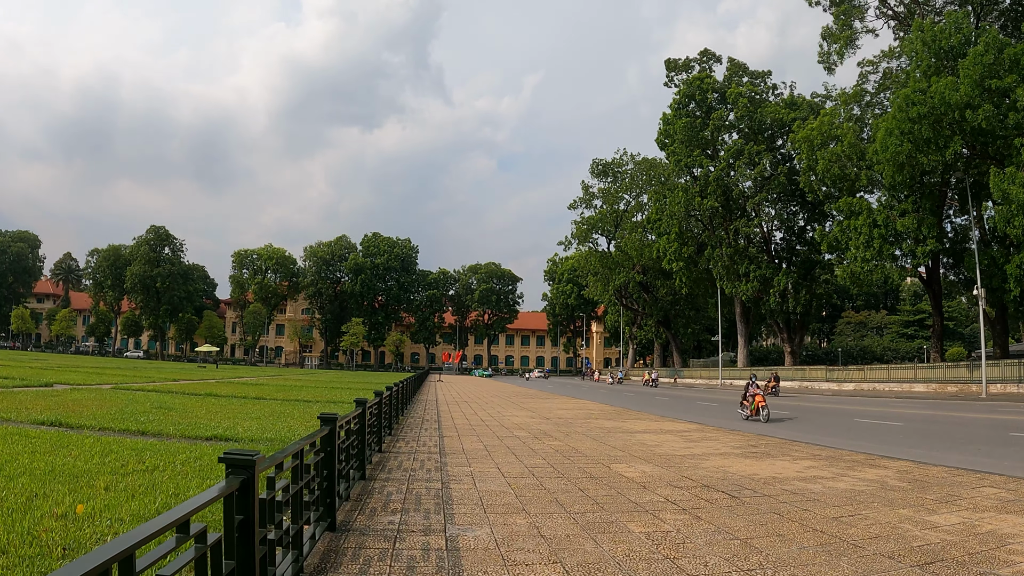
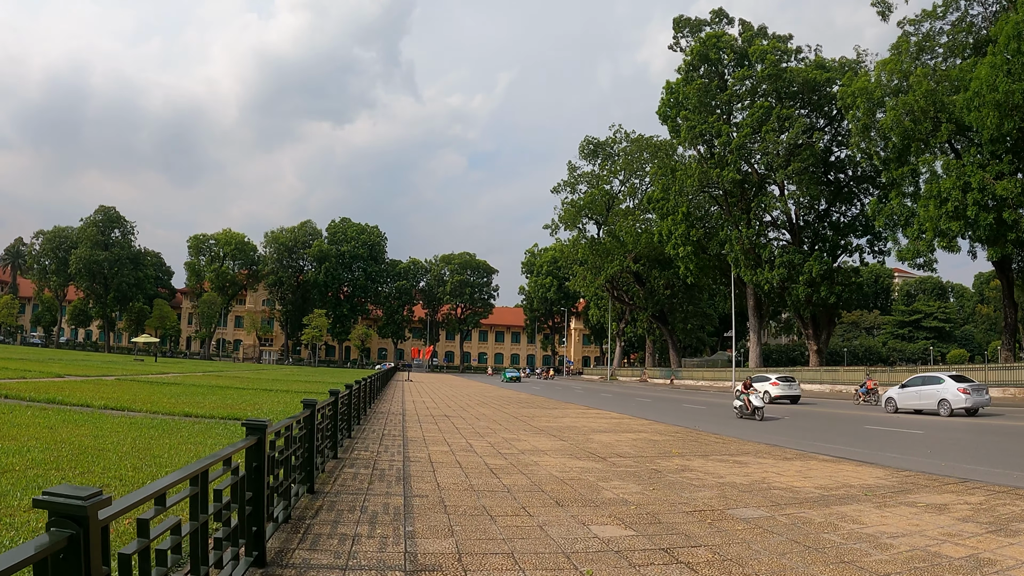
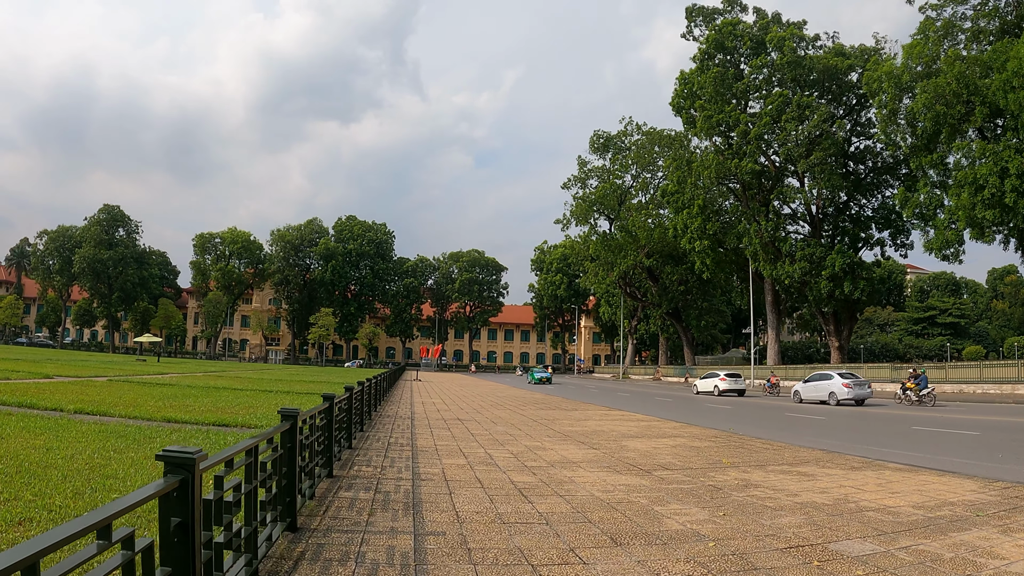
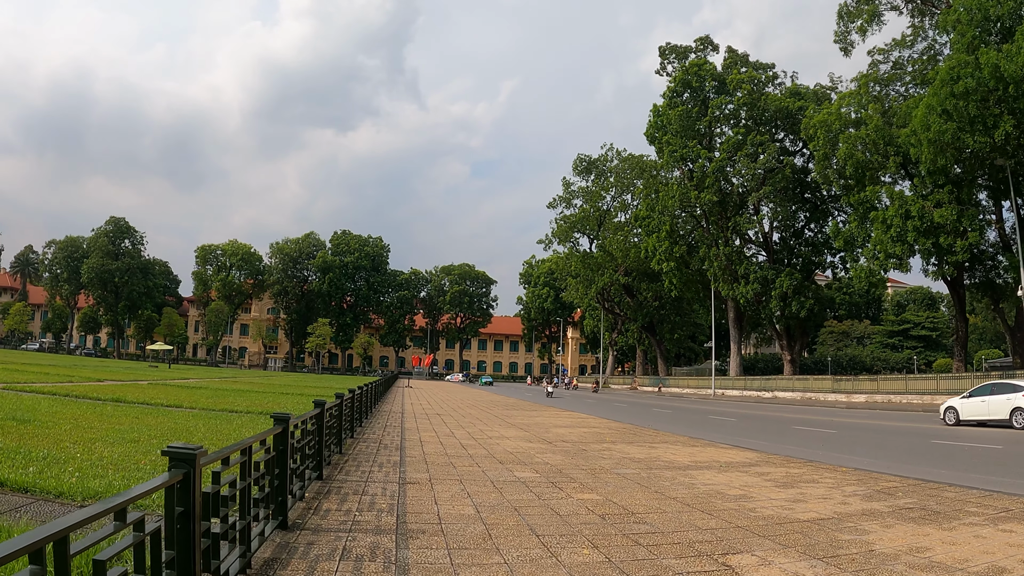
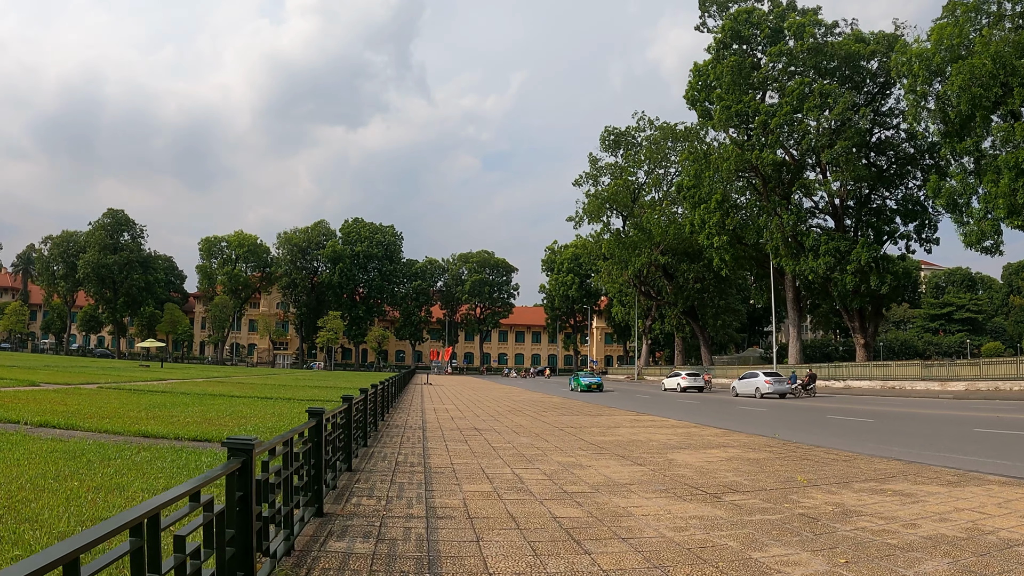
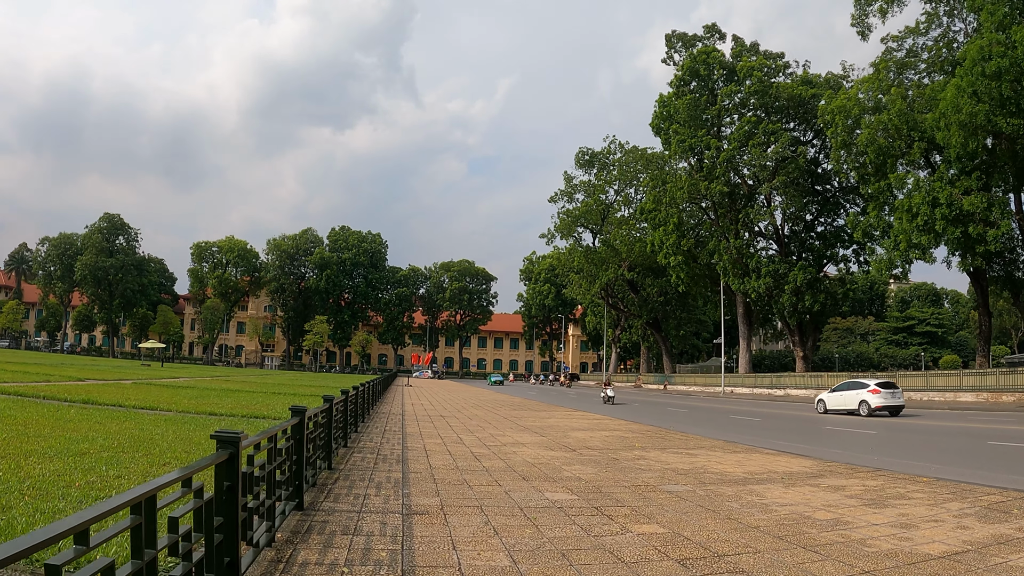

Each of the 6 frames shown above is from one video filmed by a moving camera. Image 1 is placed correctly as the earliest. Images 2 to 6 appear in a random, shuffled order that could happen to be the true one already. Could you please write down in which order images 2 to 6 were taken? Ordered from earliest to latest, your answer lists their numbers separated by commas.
4, 6, 2, 3, 5
